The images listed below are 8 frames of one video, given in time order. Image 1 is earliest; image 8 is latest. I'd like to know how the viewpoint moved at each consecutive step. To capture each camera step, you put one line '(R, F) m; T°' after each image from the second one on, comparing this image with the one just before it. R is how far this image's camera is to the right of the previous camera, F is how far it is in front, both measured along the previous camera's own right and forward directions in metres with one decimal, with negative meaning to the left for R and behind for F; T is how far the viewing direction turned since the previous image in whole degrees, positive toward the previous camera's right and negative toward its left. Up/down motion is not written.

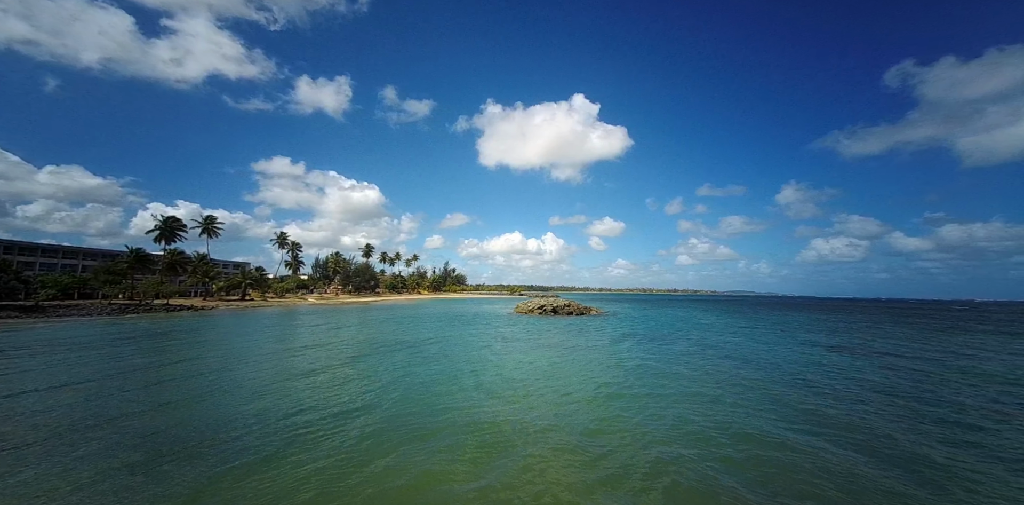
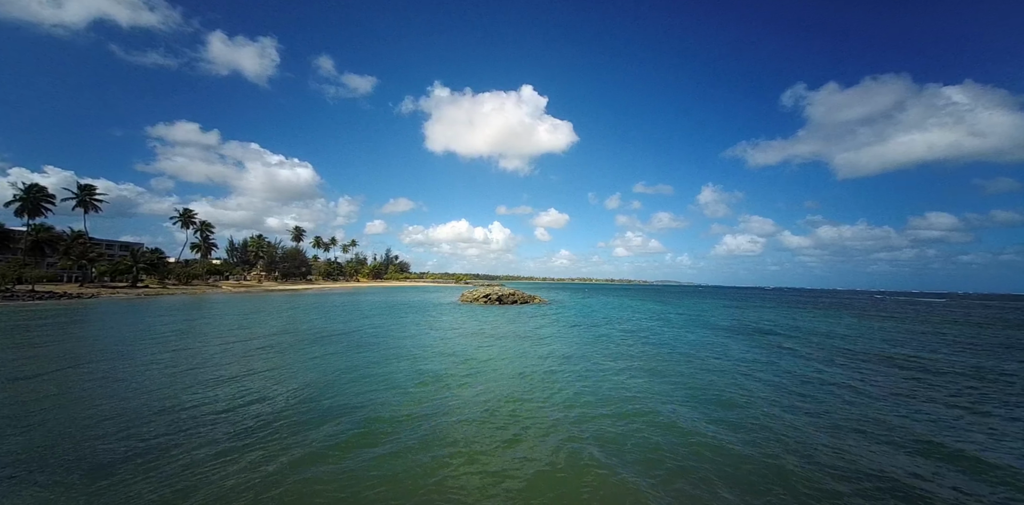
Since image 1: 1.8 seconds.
(+0.3, +0.6) m; +8°
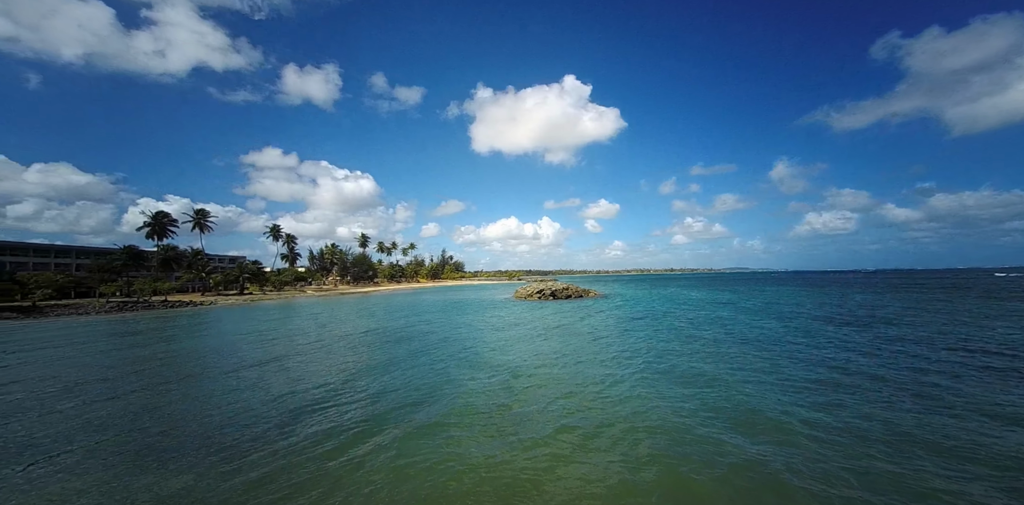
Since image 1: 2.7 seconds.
(-0.1, -0.7) m; -8°
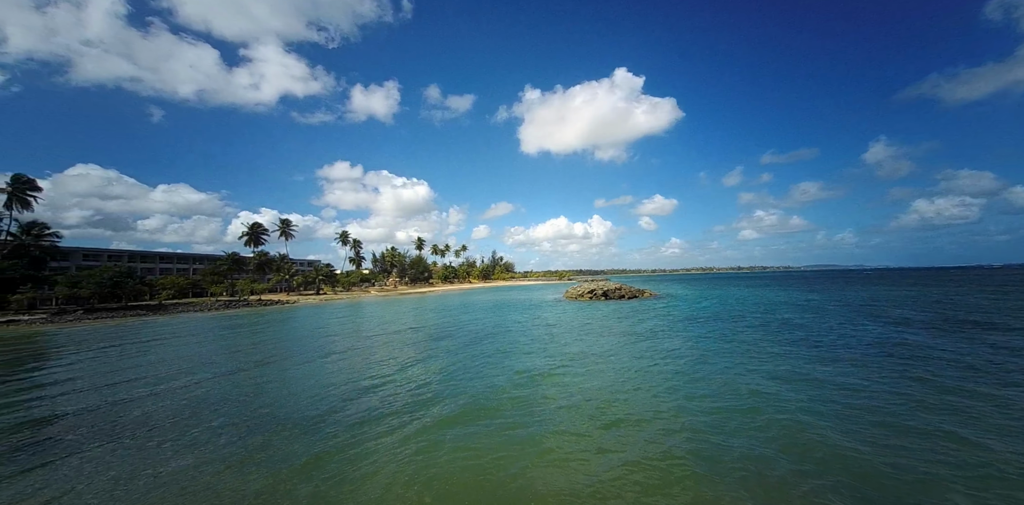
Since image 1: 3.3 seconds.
(0.0, -0.6) m; -7°
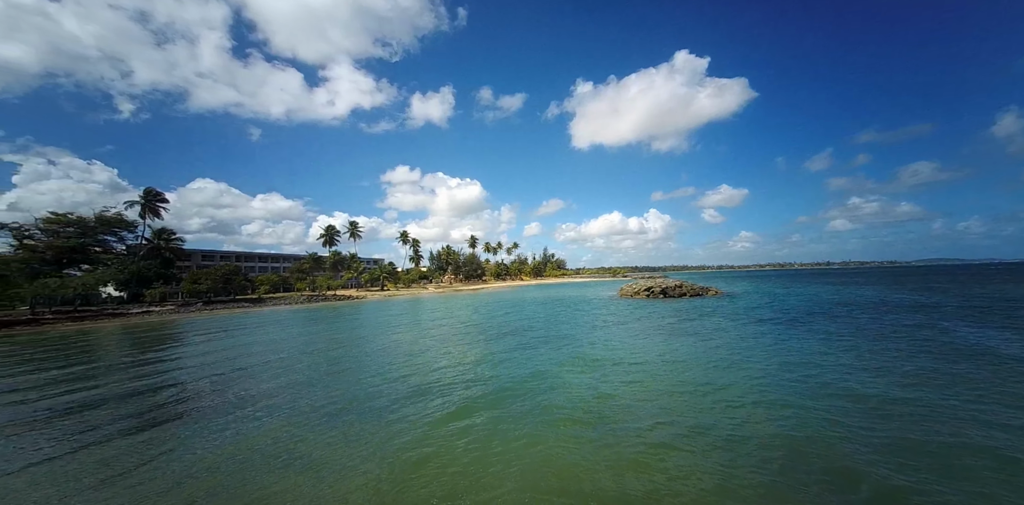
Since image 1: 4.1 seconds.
(0.0, -0.4) m; -8°
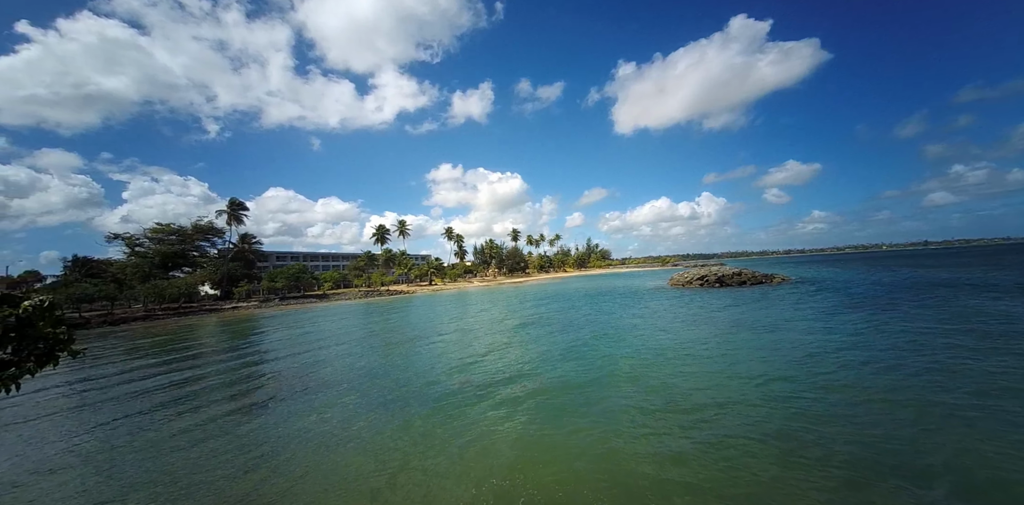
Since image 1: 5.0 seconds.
(0.0, -0.3) m; -6°
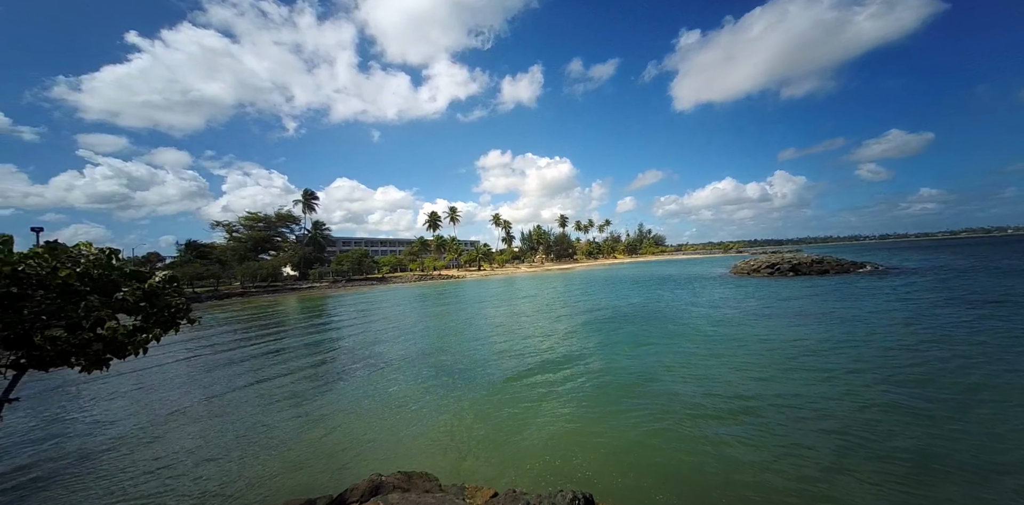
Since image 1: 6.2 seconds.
(0.0, -0.3) m; -7°
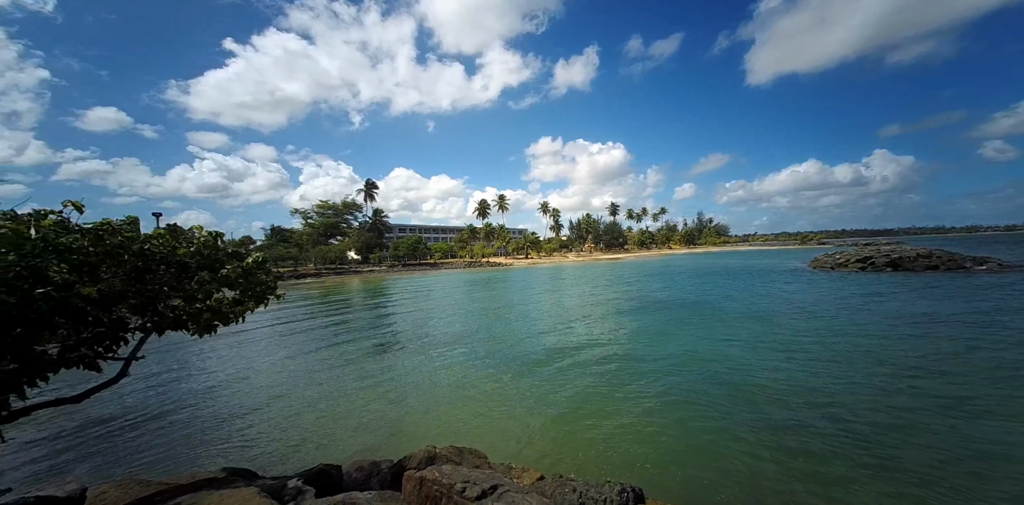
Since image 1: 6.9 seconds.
(+0.1, -0.3) m; -7°
